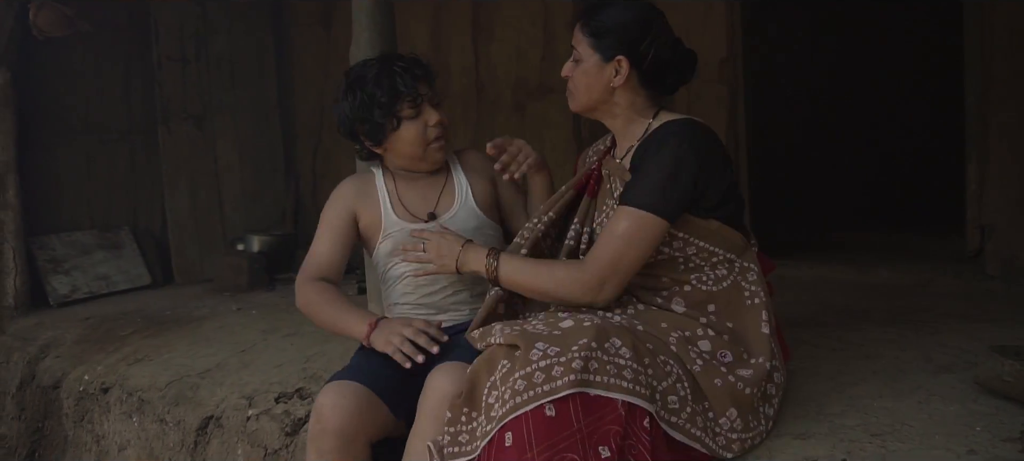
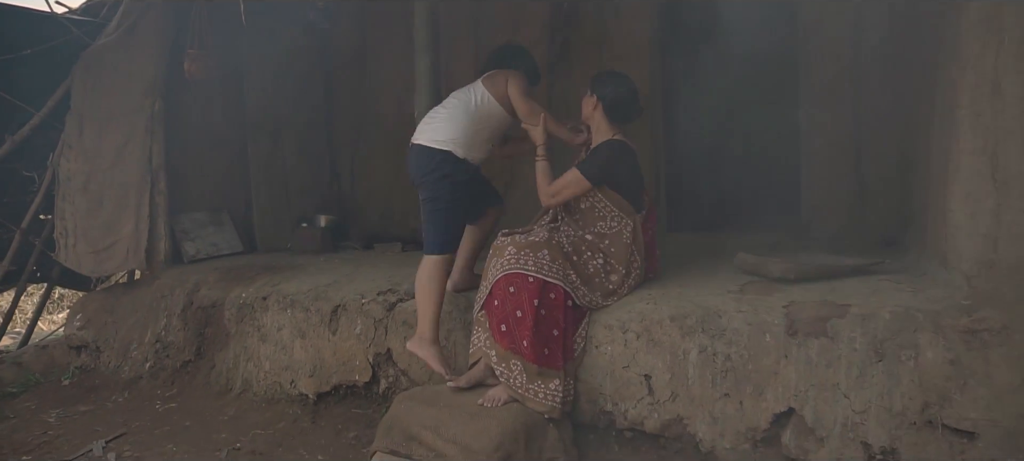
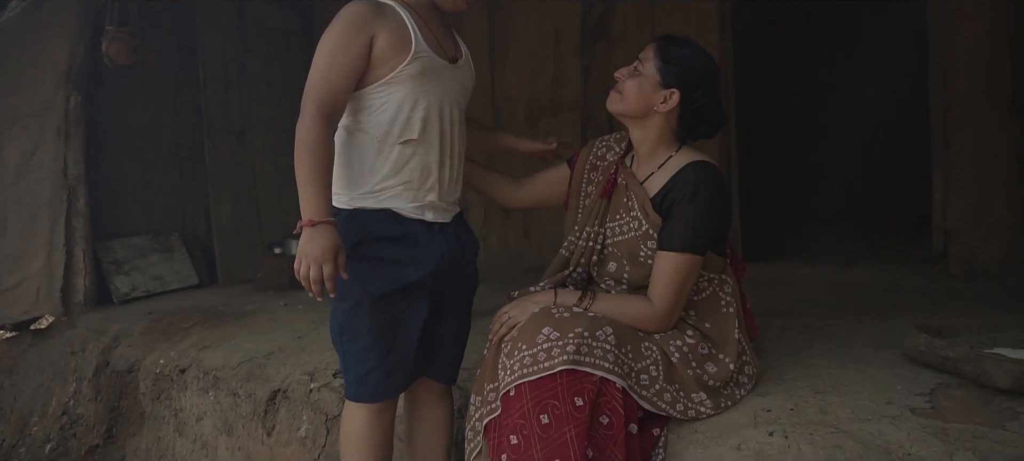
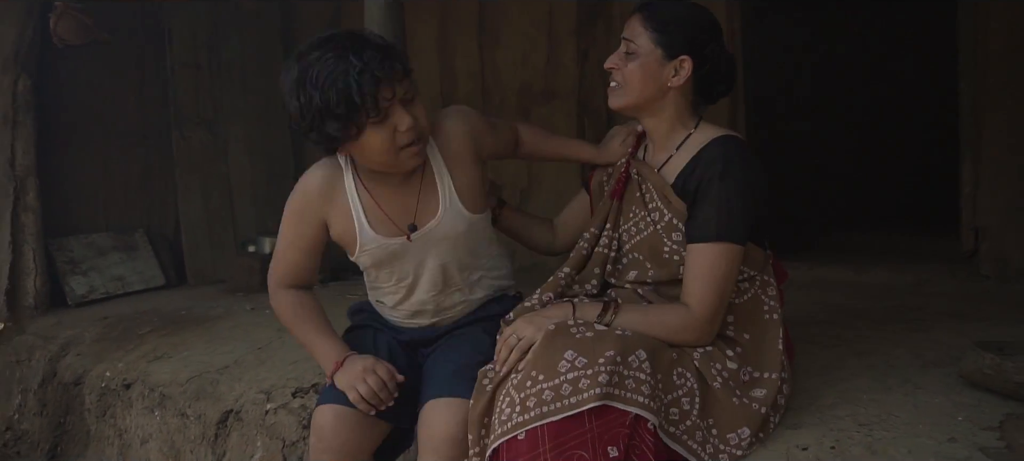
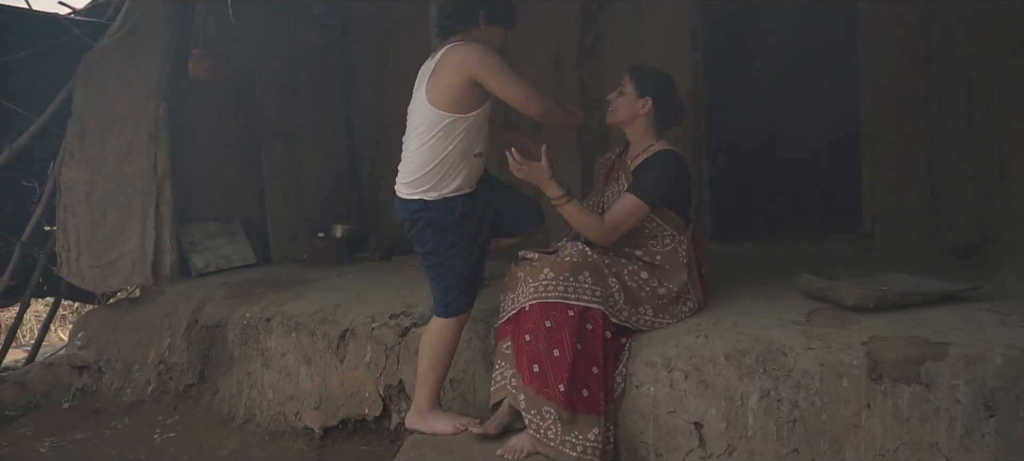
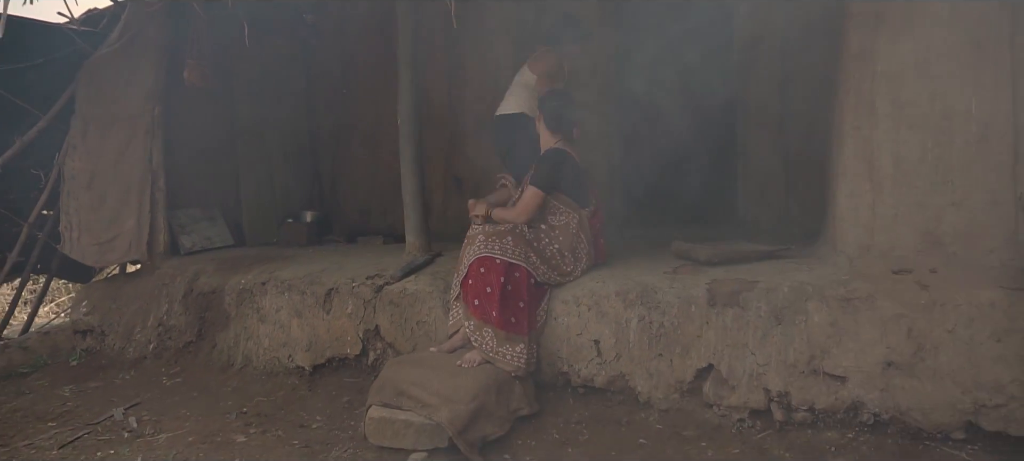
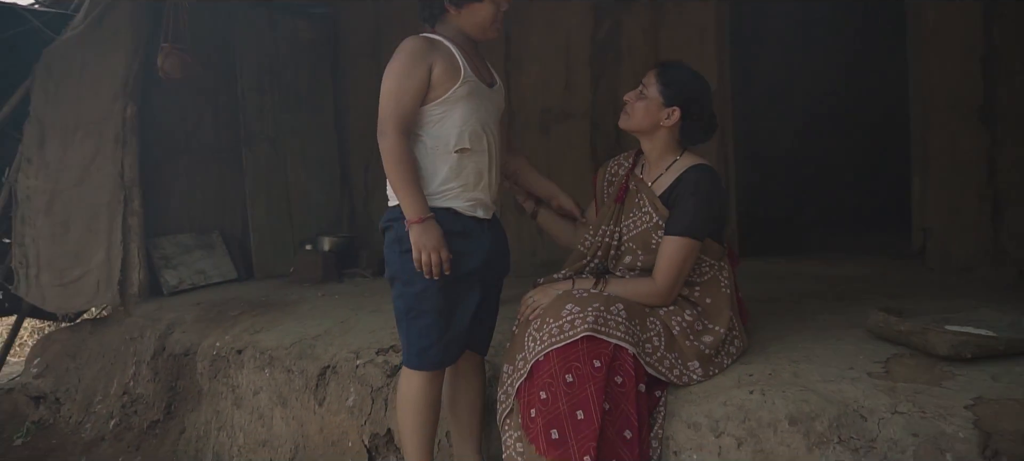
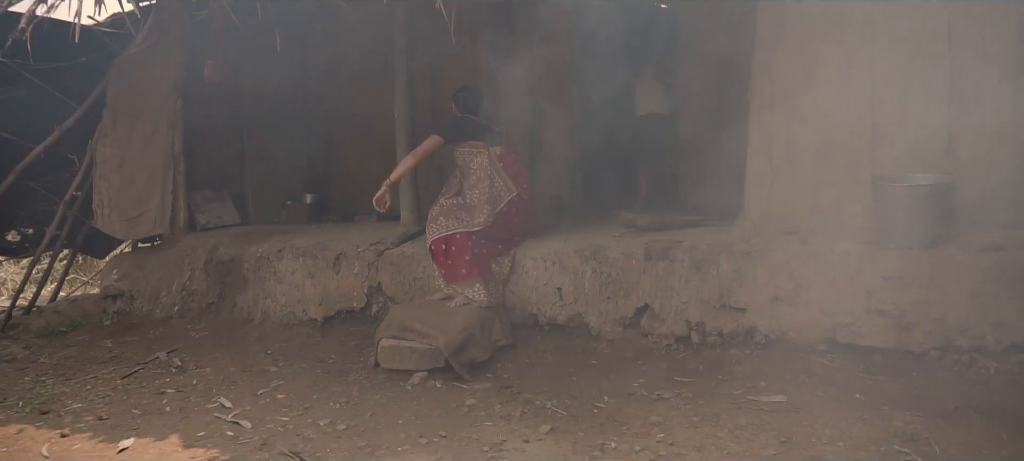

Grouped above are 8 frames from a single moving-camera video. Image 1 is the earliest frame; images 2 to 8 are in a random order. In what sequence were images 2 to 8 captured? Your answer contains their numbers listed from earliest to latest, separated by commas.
4, 3, 7, 5, 2, 6, 8
